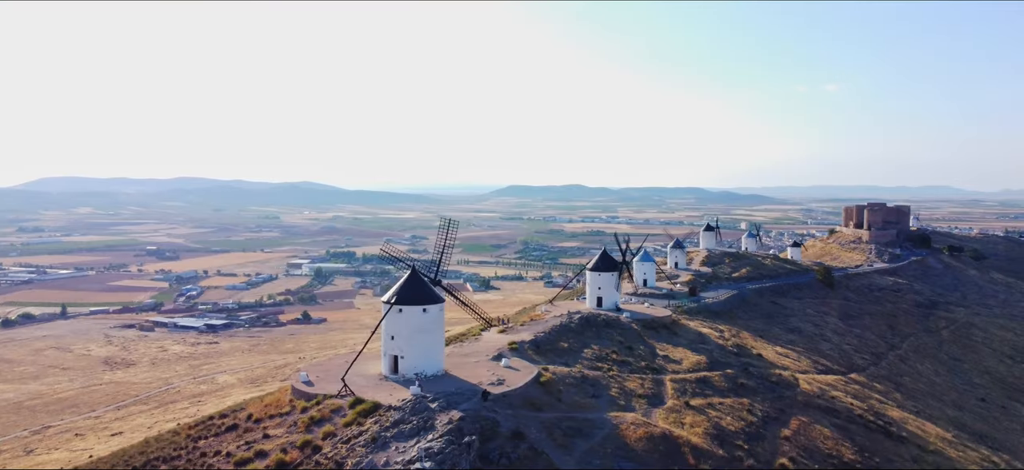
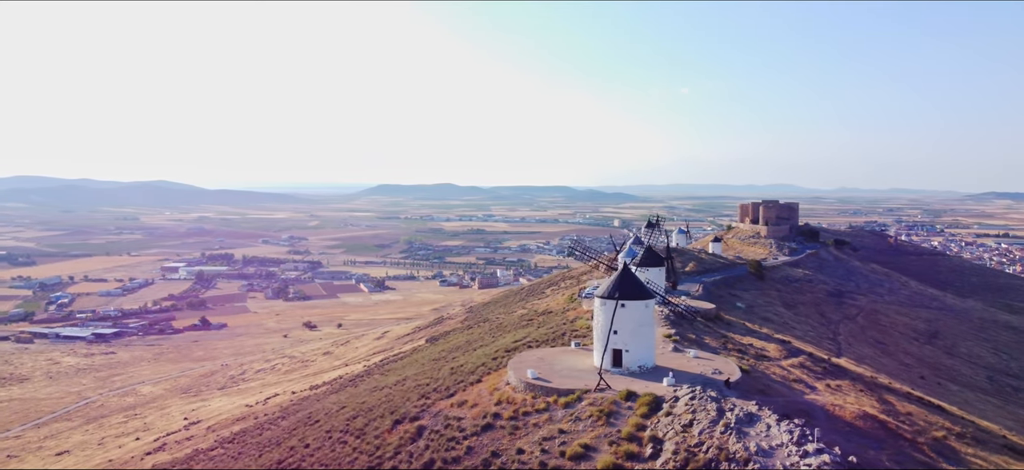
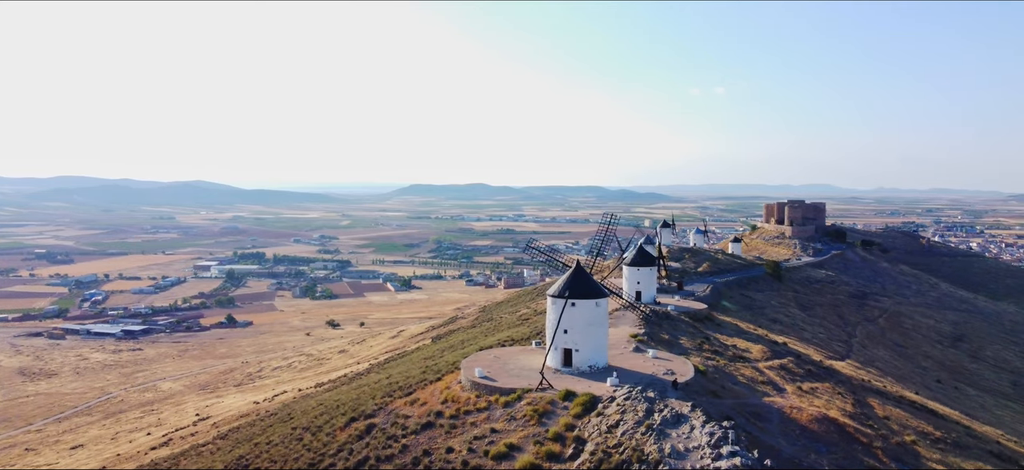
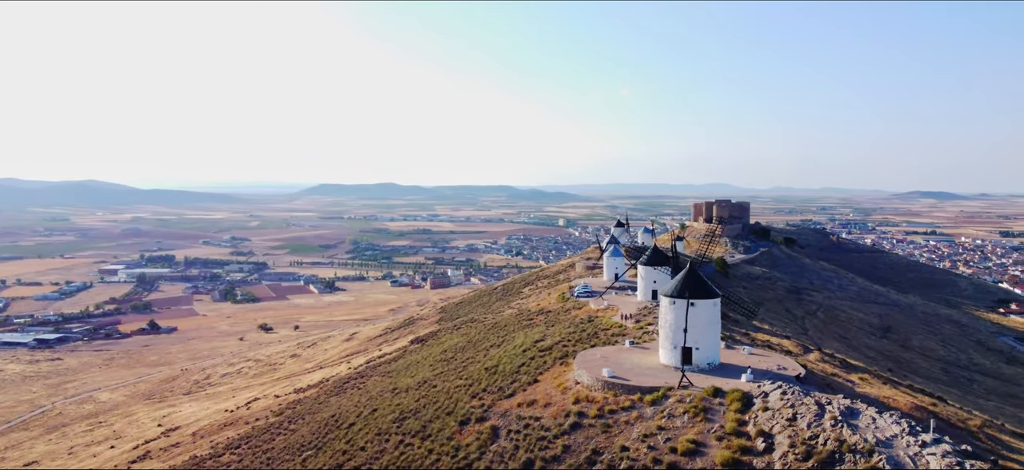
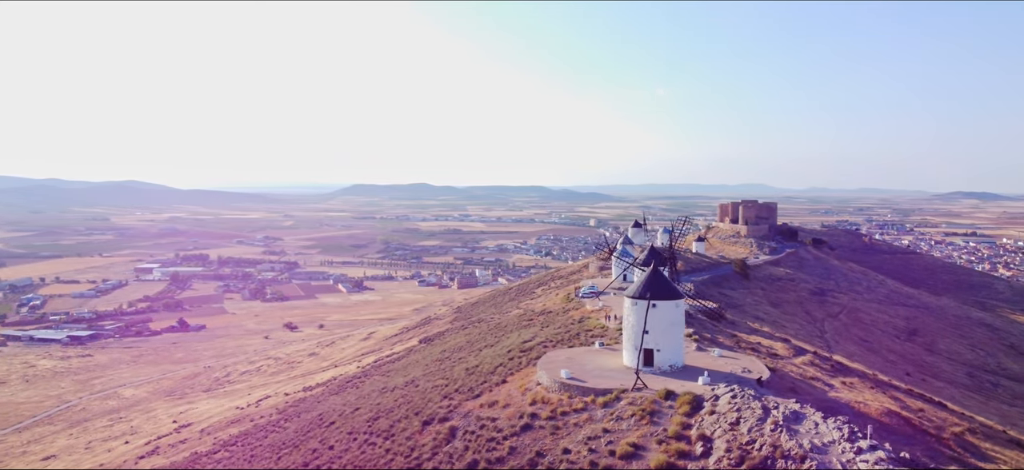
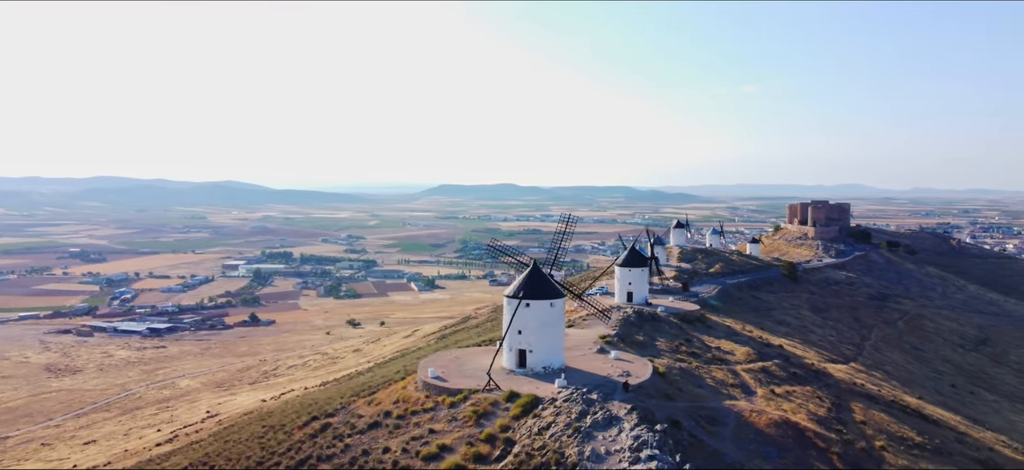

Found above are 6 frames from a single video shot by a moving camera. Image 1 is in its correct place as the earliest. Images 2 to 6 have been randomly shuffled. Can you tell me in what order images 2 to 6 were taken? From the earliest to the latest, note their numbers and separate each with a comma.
6, 3, 2, 5, 4
